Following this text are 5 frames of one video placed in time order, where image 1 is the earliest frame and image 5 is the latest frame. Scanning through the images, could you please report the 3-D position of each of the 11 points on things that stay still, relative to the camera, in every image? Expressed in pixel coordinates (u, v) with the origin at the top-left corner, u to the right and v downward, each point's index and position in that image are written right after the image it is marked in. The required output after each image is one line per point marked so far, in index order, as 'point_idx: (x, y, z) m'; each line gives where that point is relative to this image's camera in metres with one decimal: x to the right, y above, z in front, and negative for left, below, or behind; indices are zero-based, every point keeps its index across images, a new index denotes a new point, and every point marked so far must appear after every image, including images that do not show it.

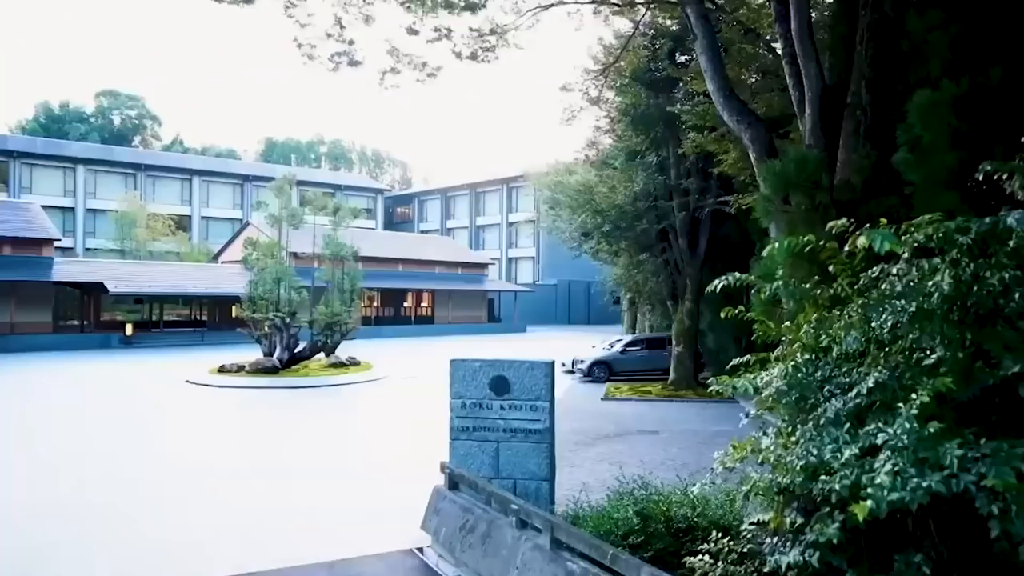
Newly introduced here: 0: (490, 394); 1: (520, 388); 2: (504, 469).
0: (-0.2, -1.0, +7.5) m
1: (+0.1, -0.9, +7.5) m
2: (-0.1, -1.7, +7.5) m
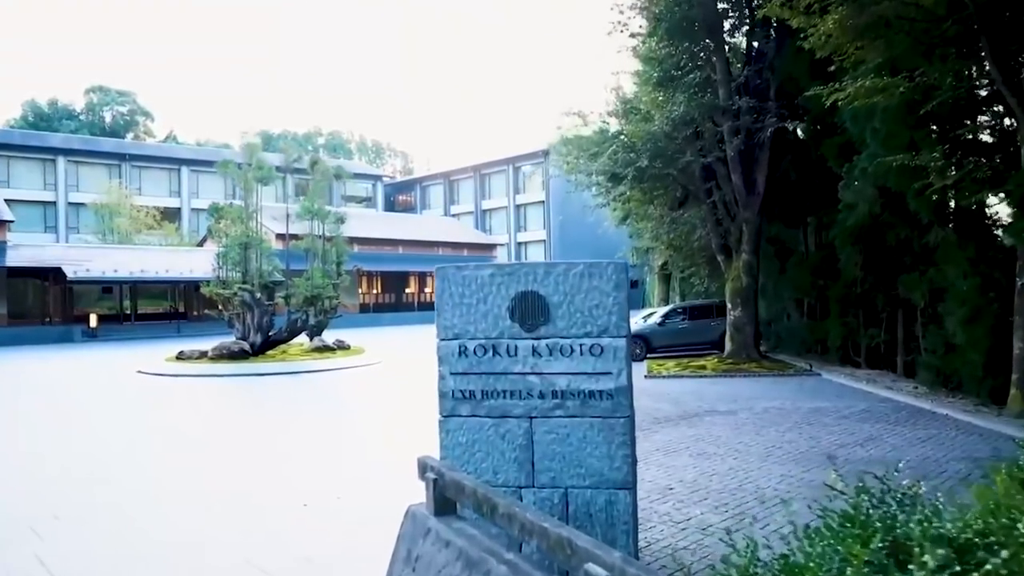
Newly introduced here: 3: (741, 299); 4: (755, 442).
0: (0.0, -0.2, +4.1) m
1: (+0.3, -0.1, +4.0) m
2: (+0.1, -0.9, +4.1) m
3: (+4.5, -0.2, +15.7) m
4: (+2.4, -1.5, +7.9) m
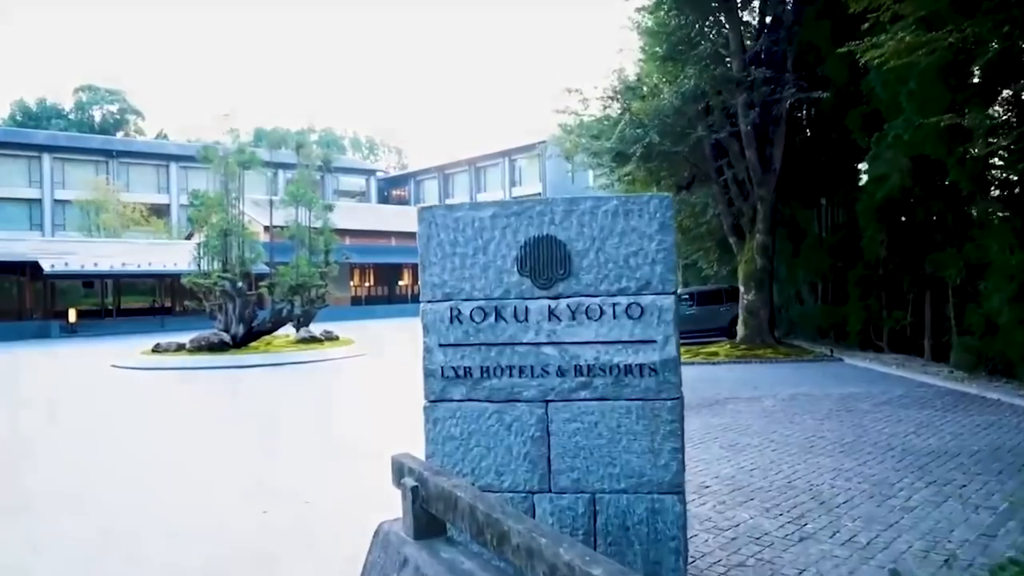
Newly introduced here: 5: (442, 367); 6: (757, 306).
0: (+0.1, 0.0, +3.1) m
1: (+0.3, +0.1, +3.0) m
2: (+0.2, -0.7, +3.1) m
3: (+4.5, +0.1, +14.7) m
4: (+2.5, -1.3, +7.0) m
5: (-0.3, -0.3, +3.3) m
6: (+4.5, -0.3, +14.8) m
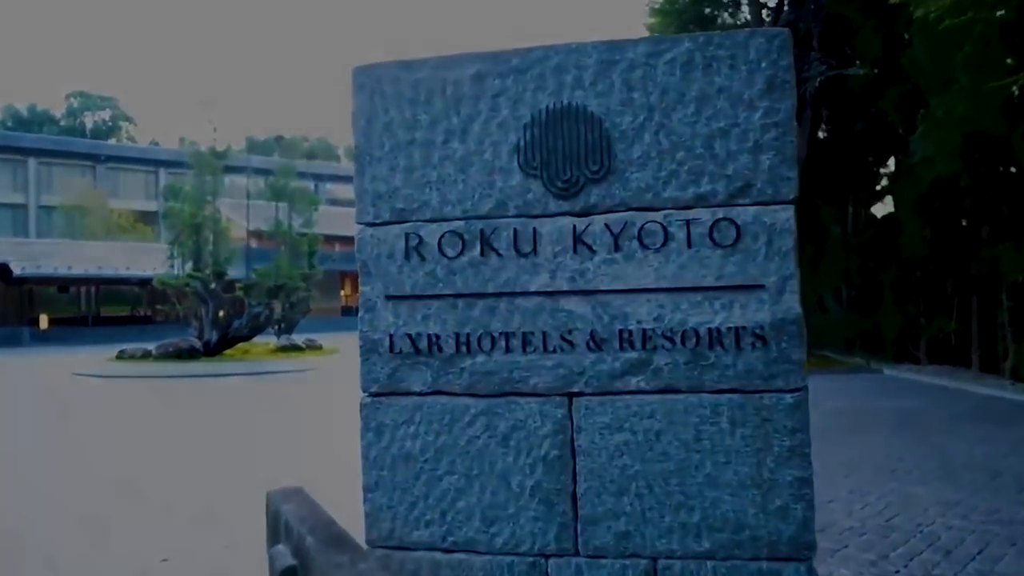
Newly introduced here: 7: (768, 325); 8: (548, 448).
0: (+0.1, +0.2, +1.8) m
1: (+0.3, +0.3, +1.7) m
2: (+0.2, -0.5, +1.8) m
3: (+4.5, +0.1, +13.5) m
4: (+2.4, -1.2, +5.7) m
5: (-0.3, -0.1, +2.0) m
6: (+4.5, -0.4, +13.5) m
7: (+0.6, -0.1, +1.8) m
8: (+0.1, -0.4, +1.8) m
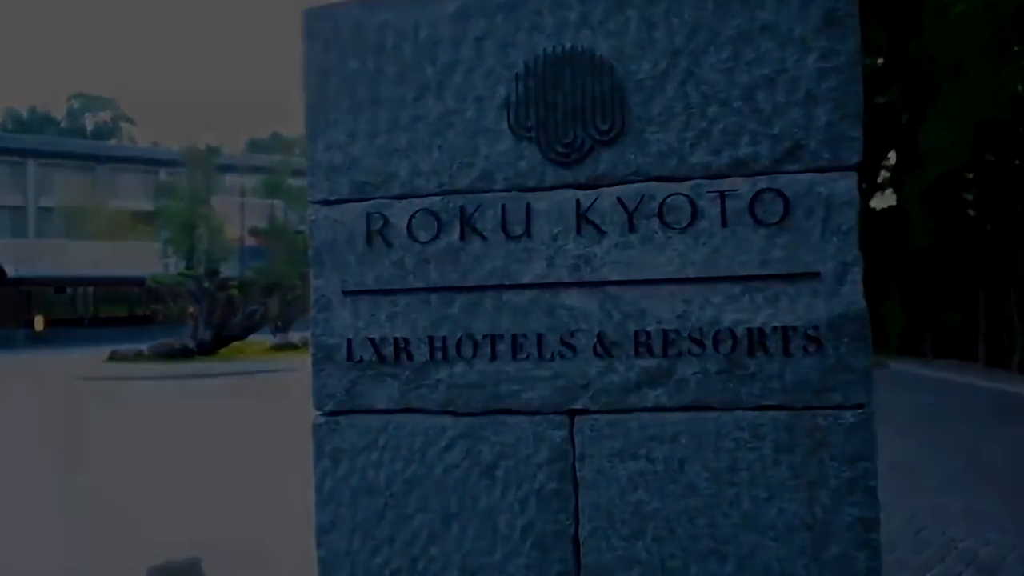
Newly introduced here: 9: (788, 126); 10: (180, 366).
0: (0.0, +0.2, +1.4) m
1: (+0.3, +0.3, +1.4) m
2: (+0.2, -0.5, +1.4) m
3: (+4.5, +0.1, +13.1) m
4: (+2.4, -1.1, +5.3) m
5: (-0.3, -0.1, +1.6) m
6: (+4.5, -0.3, +13.1) m
7: (+0.6, -0.1, +1.4) m
8: (+0.1, -0.3, +1.4) m
9: (+0.5, +0.3, +1.3) m
10: (-6.2, -1.5, +14.8) m
